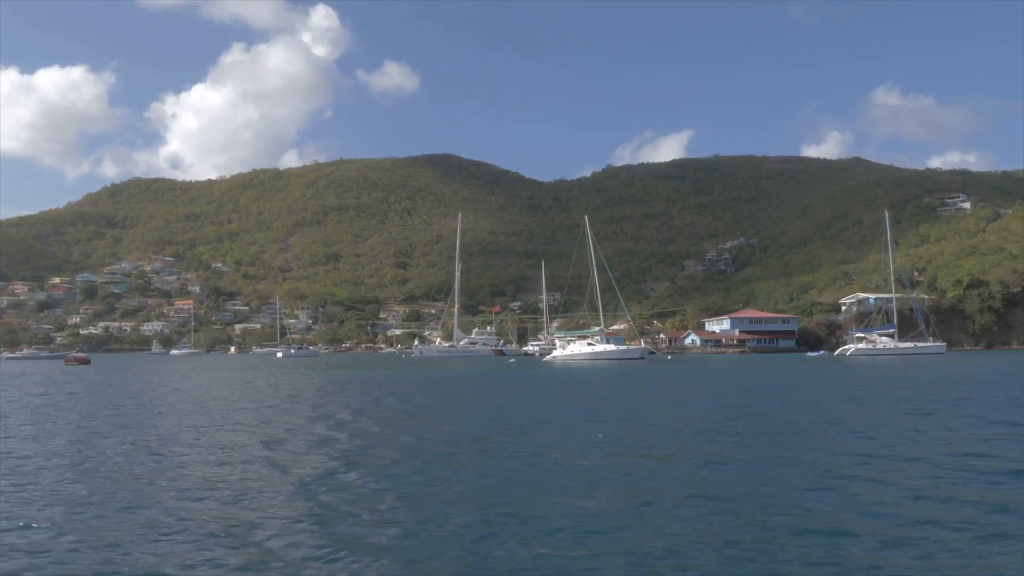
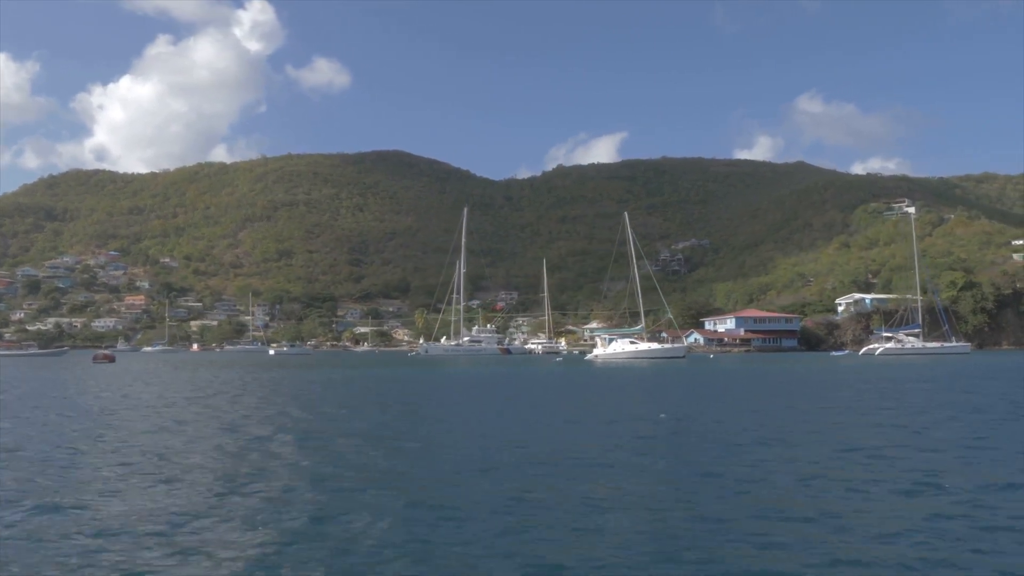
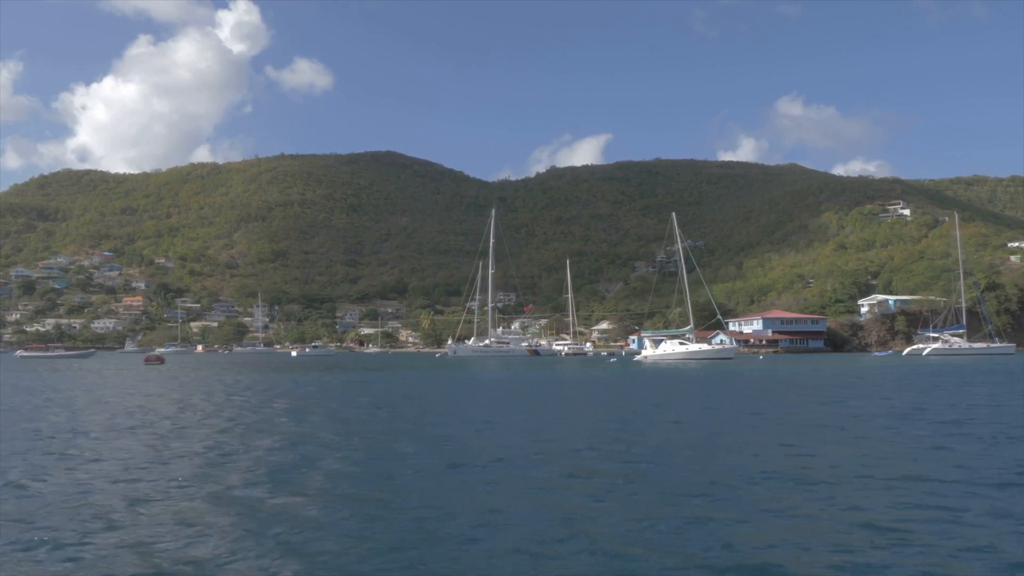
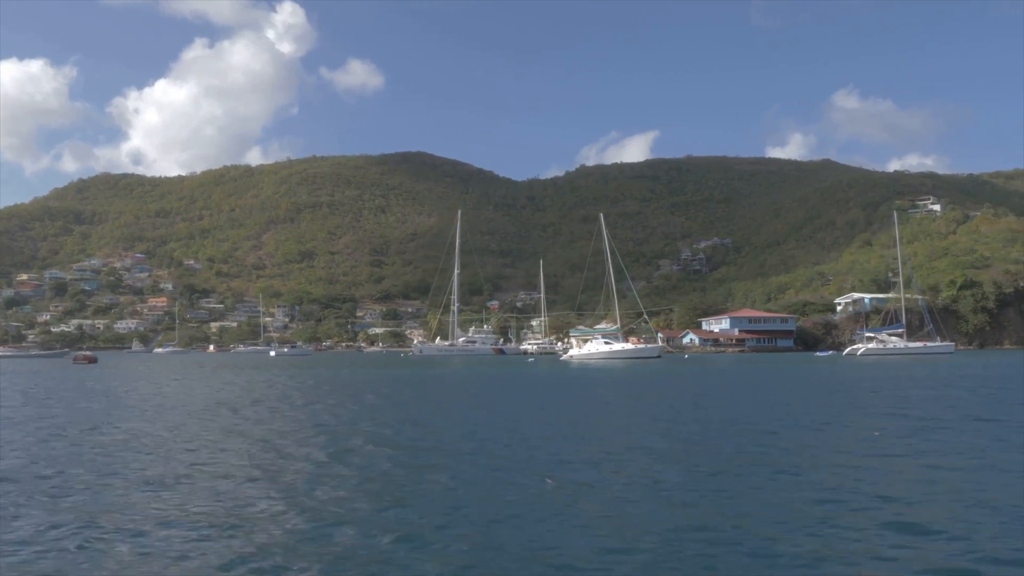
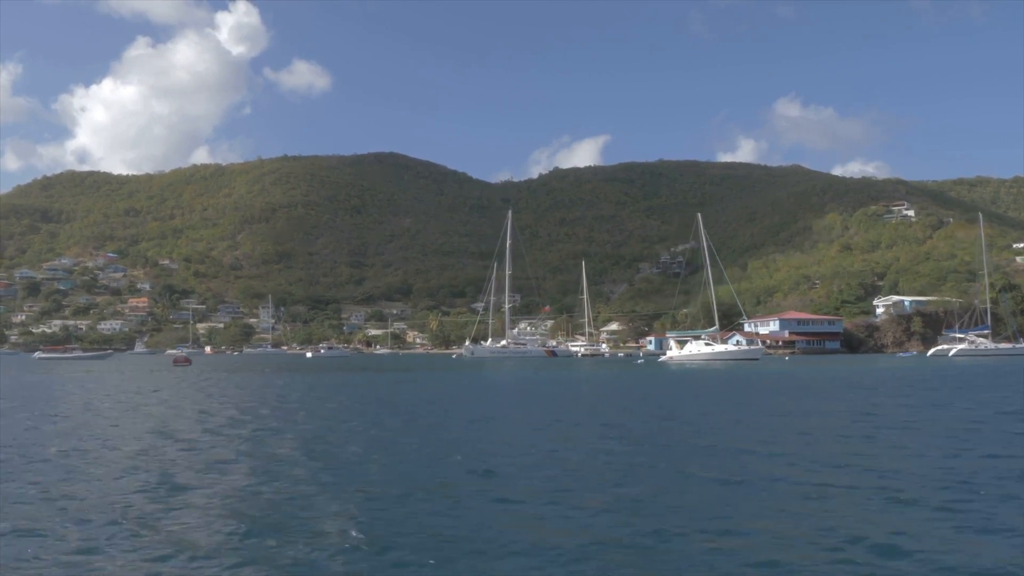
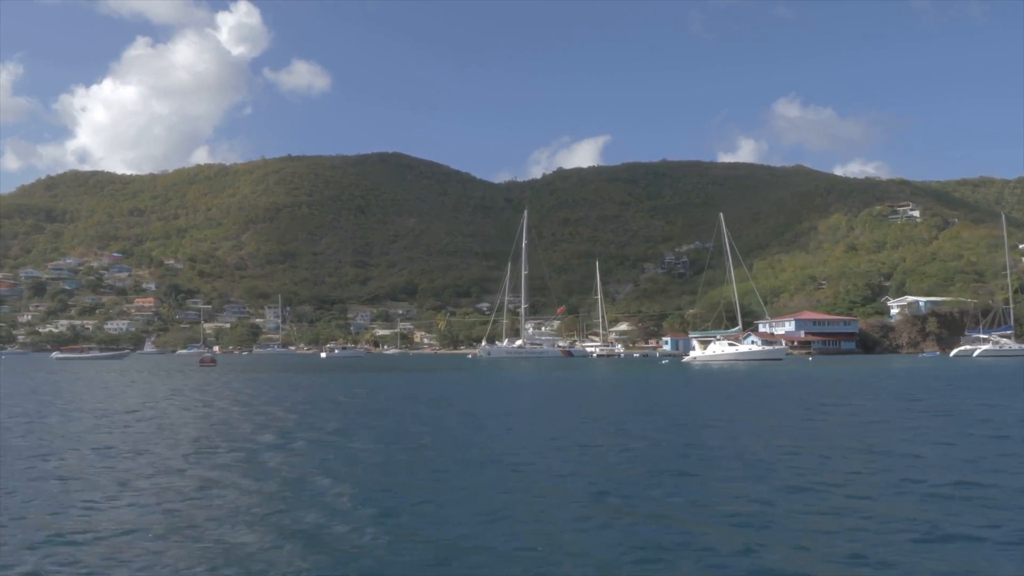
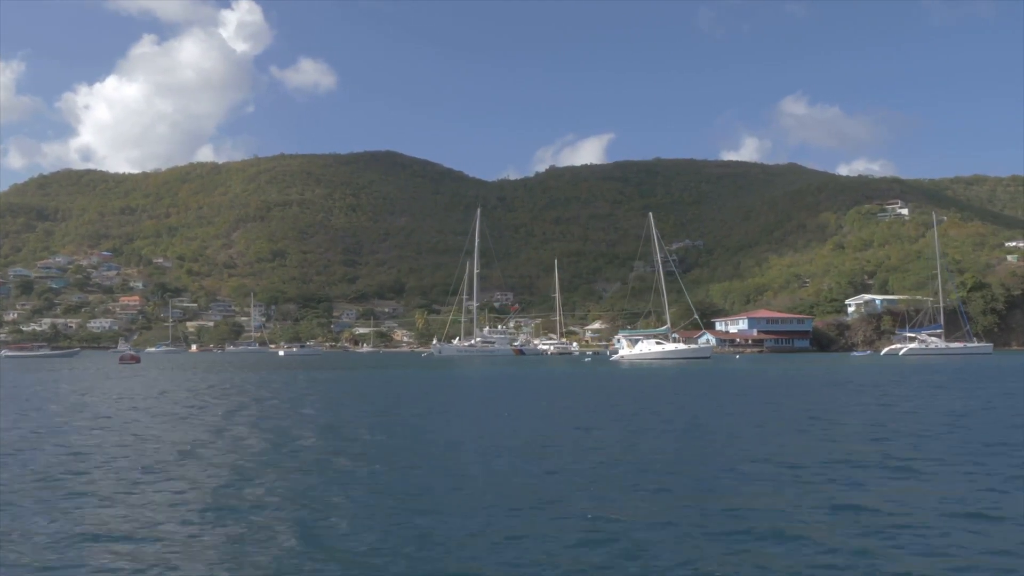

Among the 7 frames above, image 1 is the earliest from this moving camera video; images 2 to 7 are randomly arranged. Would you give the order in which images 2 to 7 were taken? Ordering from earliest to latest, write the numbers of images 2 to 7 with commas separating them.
4, 2, 7, 3, 5, 6
